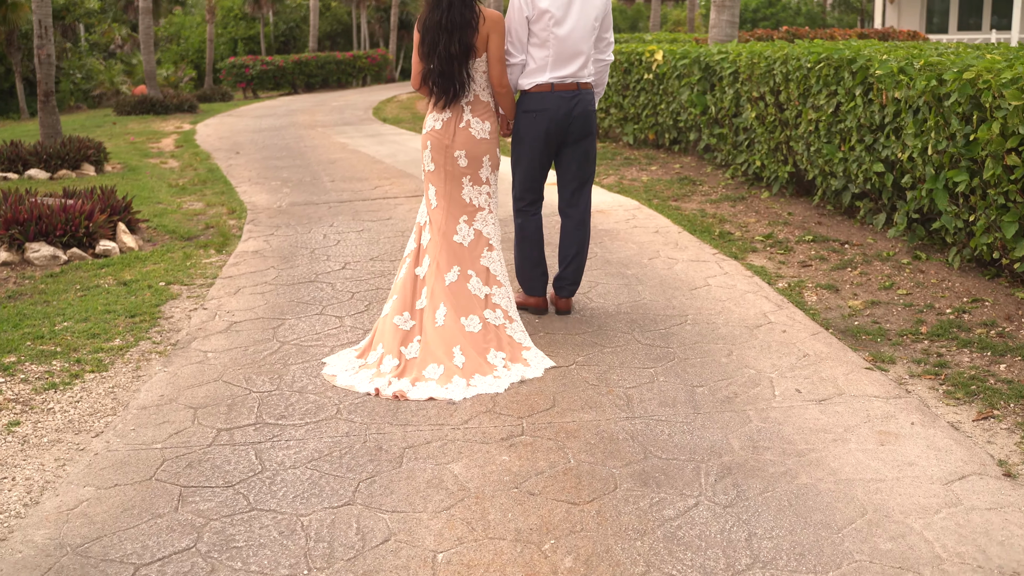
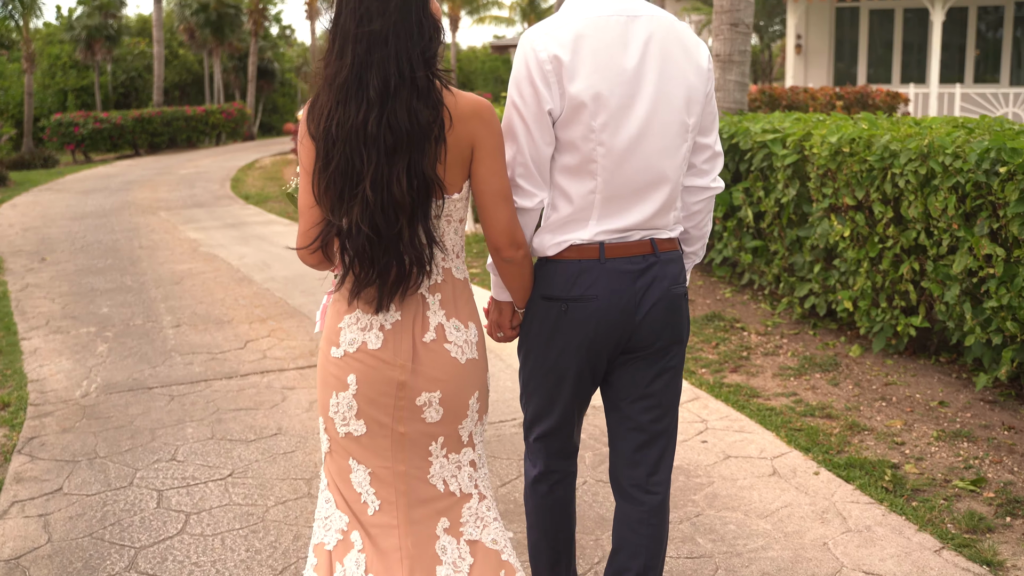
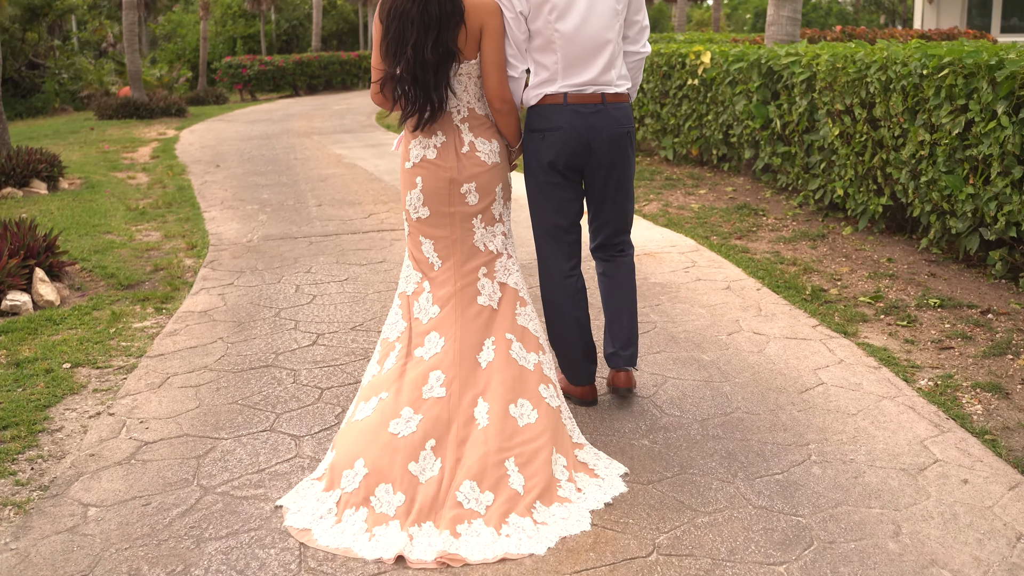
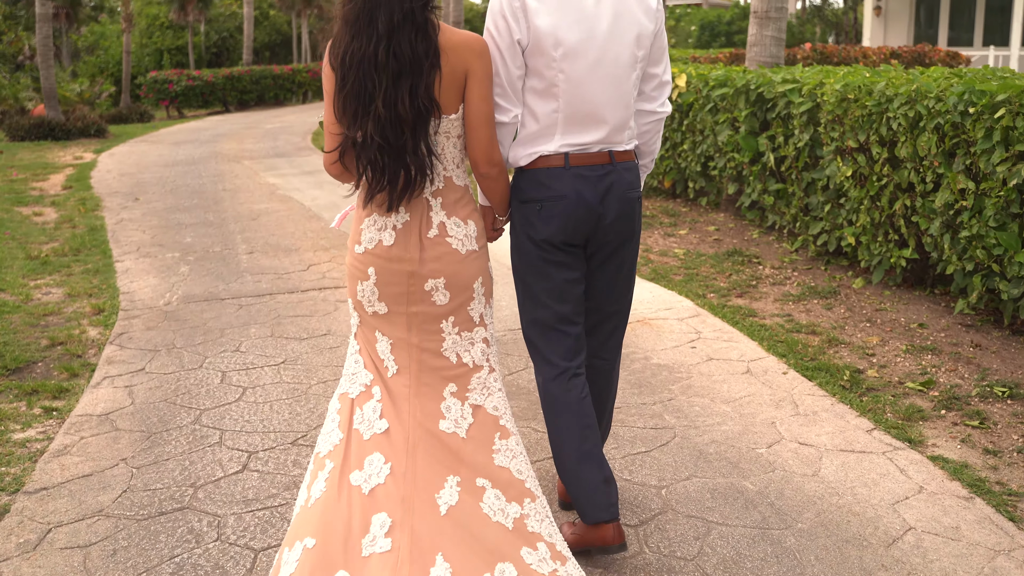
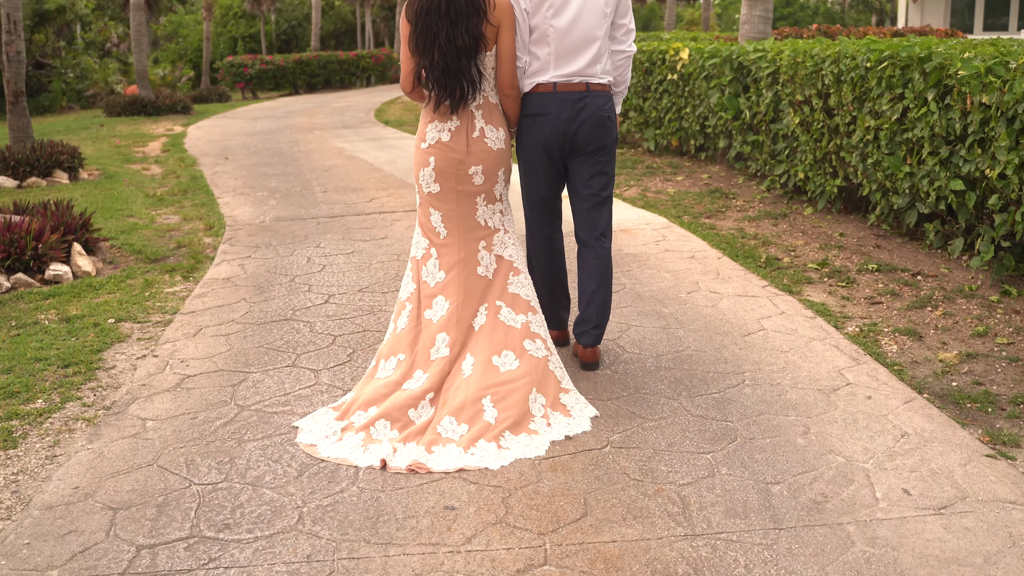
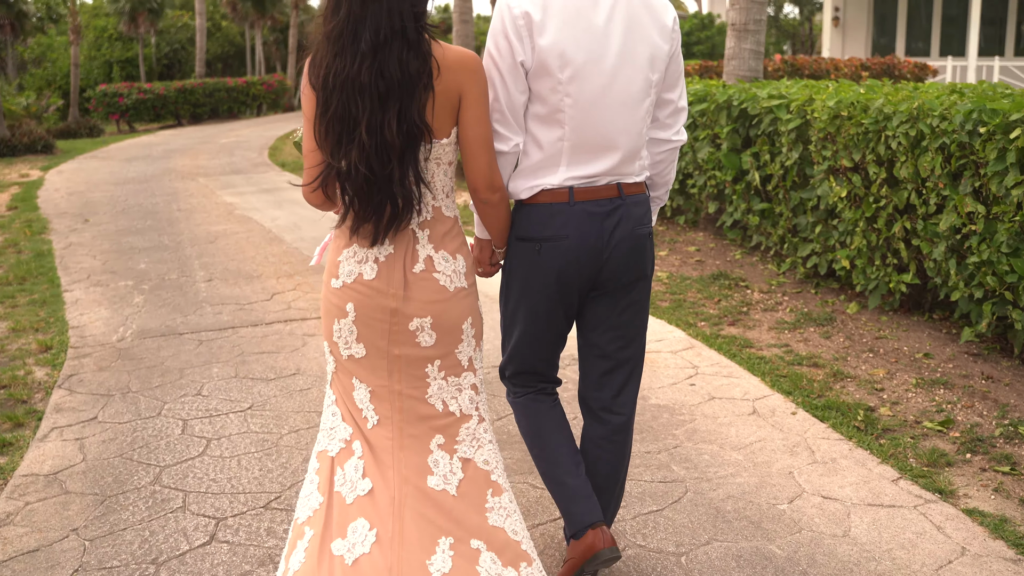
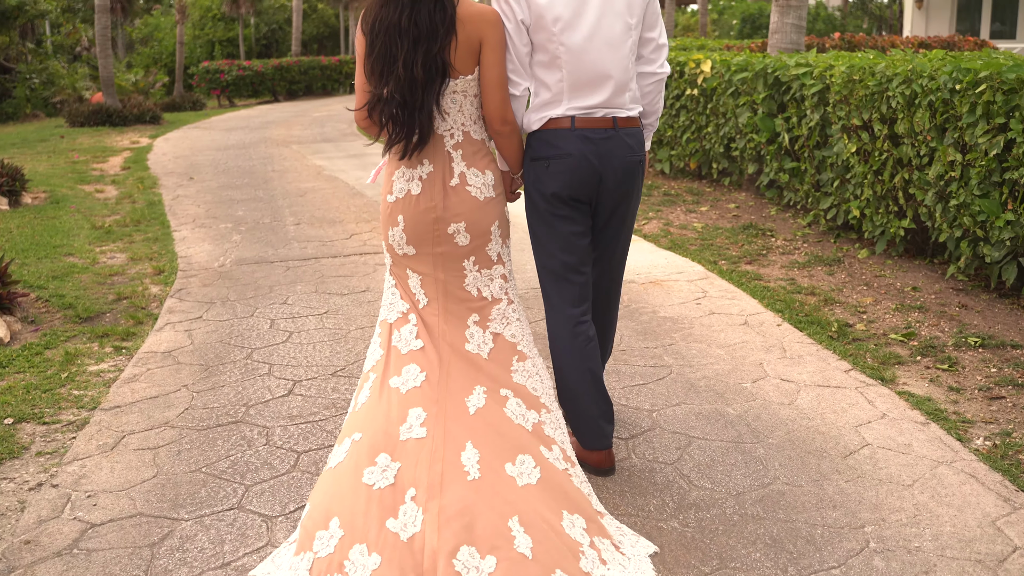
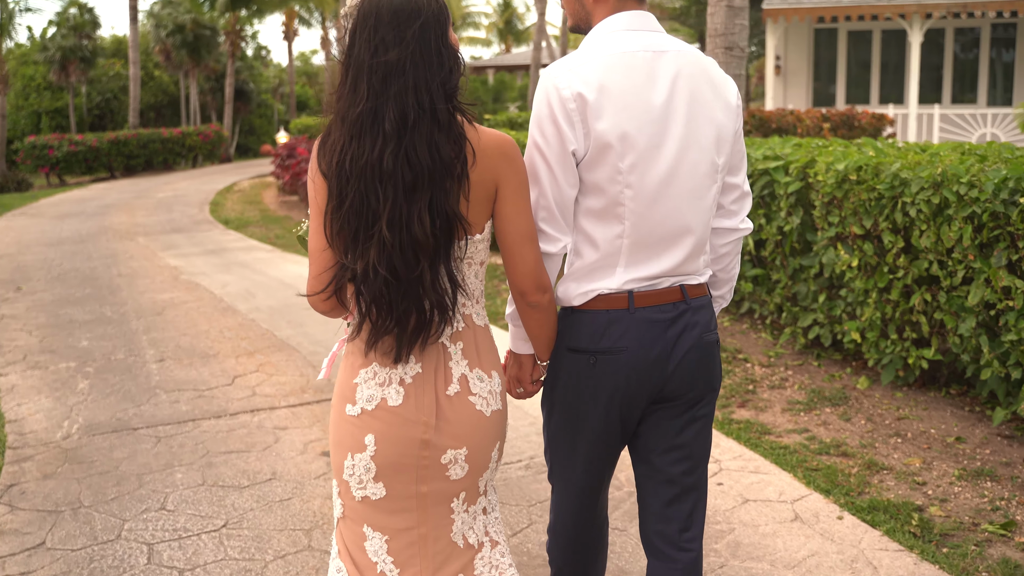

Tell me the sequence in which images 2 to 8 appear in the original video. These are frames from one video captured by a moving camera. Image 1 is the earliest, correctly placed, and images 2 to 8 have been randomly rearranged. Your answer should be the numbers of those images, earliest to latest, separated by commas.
5, 3, 7, 4, 6, 2, 8
